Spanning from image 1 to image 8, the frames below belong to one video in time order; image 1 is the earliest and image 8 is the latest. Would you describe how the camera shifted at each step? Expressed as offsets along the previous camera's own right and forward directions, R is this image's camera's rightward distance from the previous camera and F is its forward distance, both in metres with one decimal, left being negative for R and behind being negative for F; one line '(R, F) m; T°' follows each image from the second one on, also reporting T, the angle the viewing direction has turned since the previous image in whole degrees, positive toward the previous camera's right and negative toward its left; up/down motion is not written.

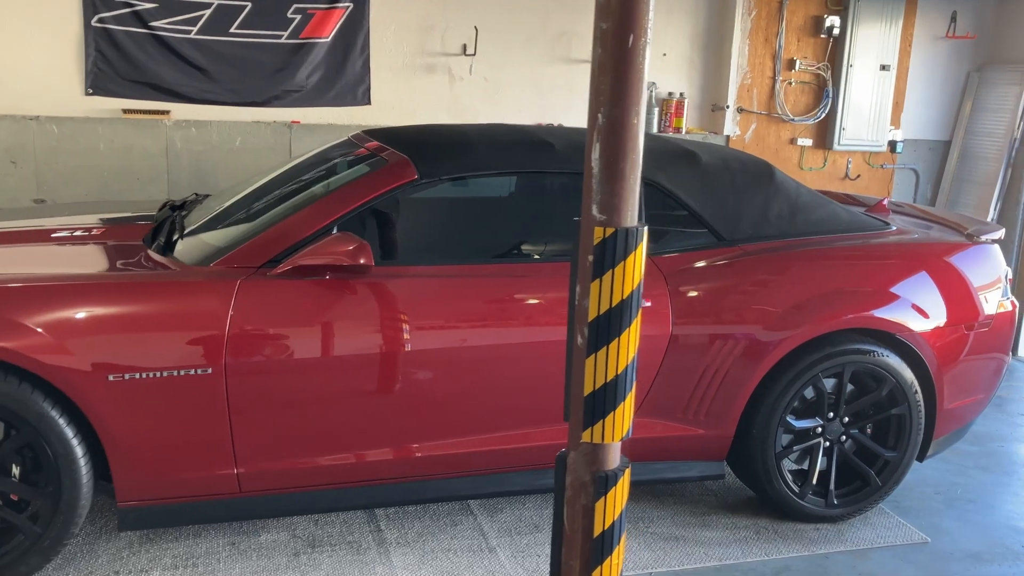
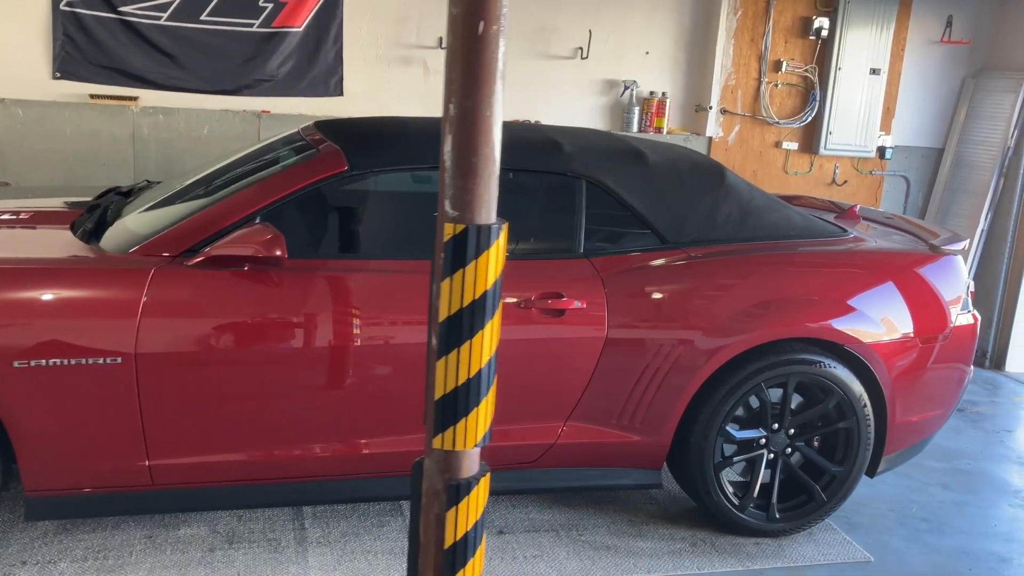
(+0.3, +0.1) m; -1°
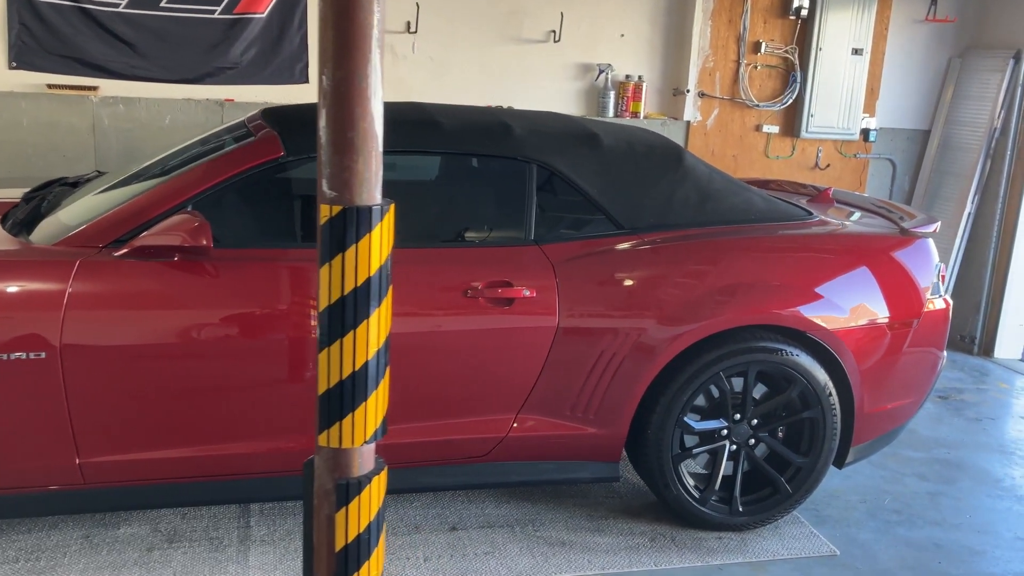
(+0.2, +0.1) m; 0°
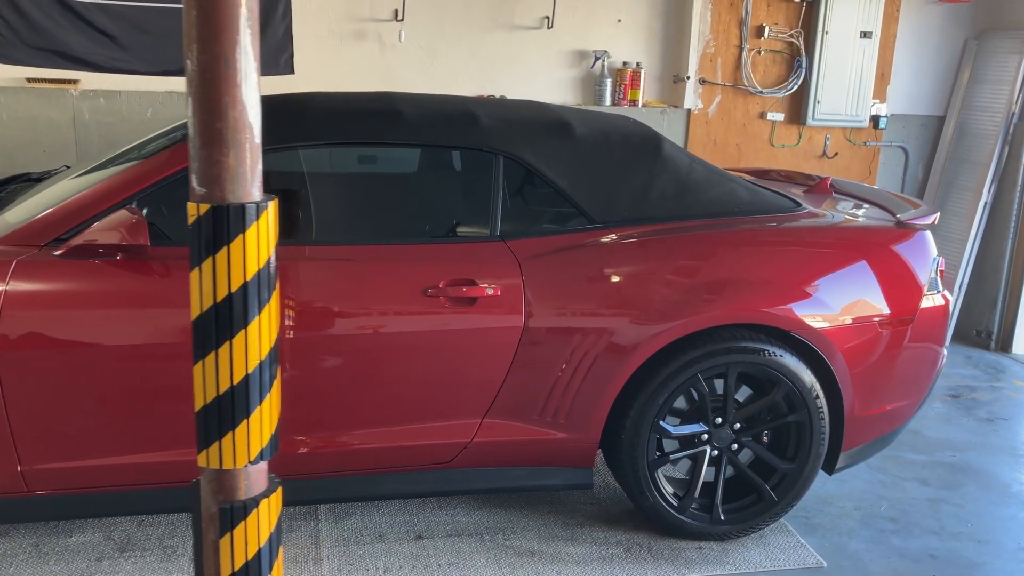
(+0.2, +0.1) m; -2°
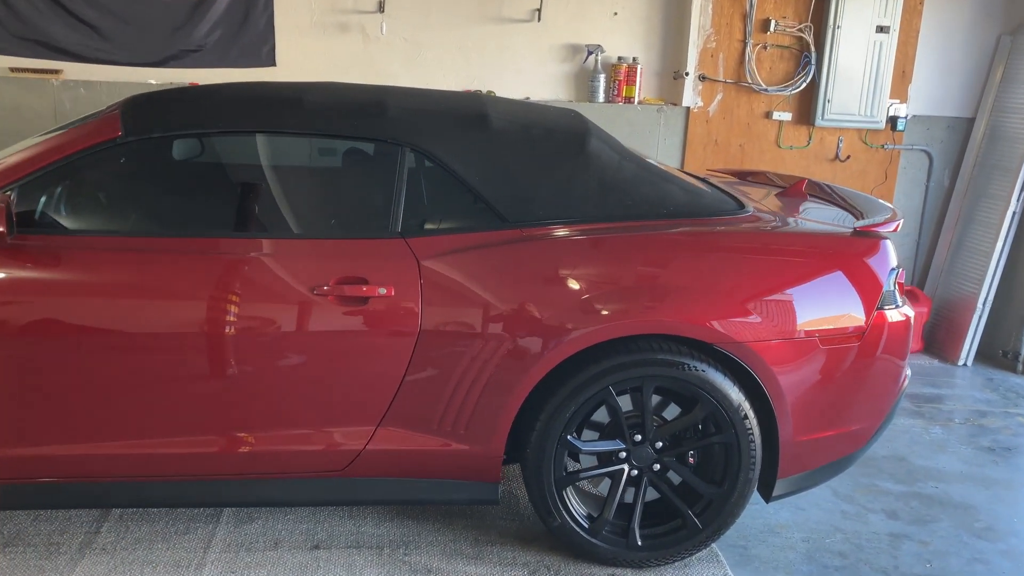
(+0.5, +0.2) m; -4°
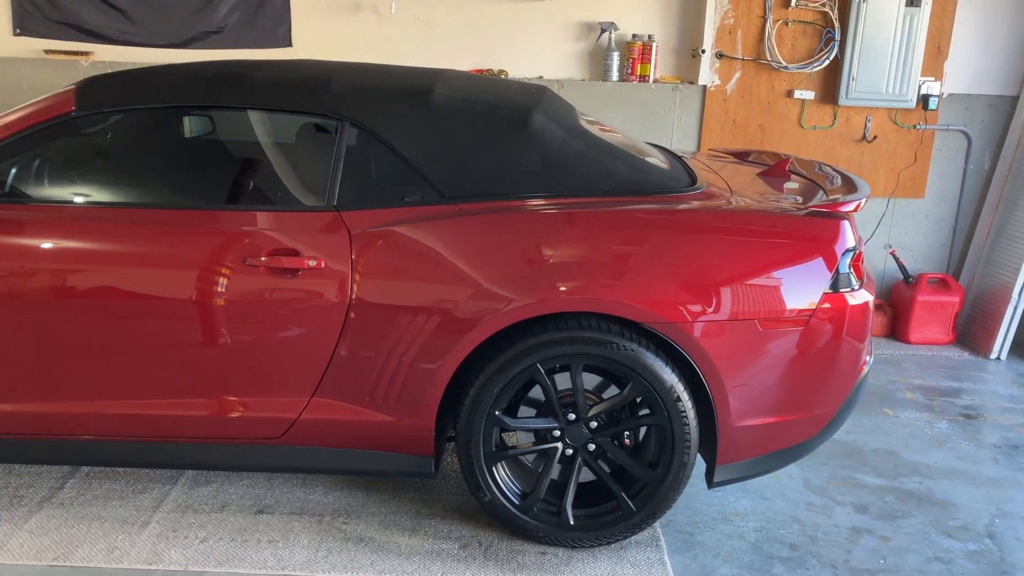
(+0.4, 0.0) m; -5°
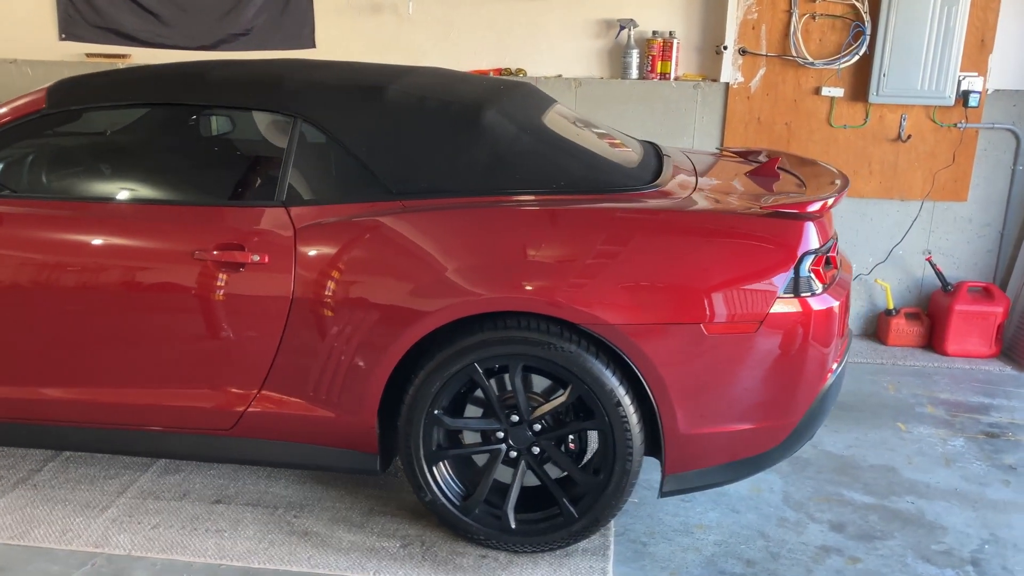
(+0.4, 0.0) m; -6°
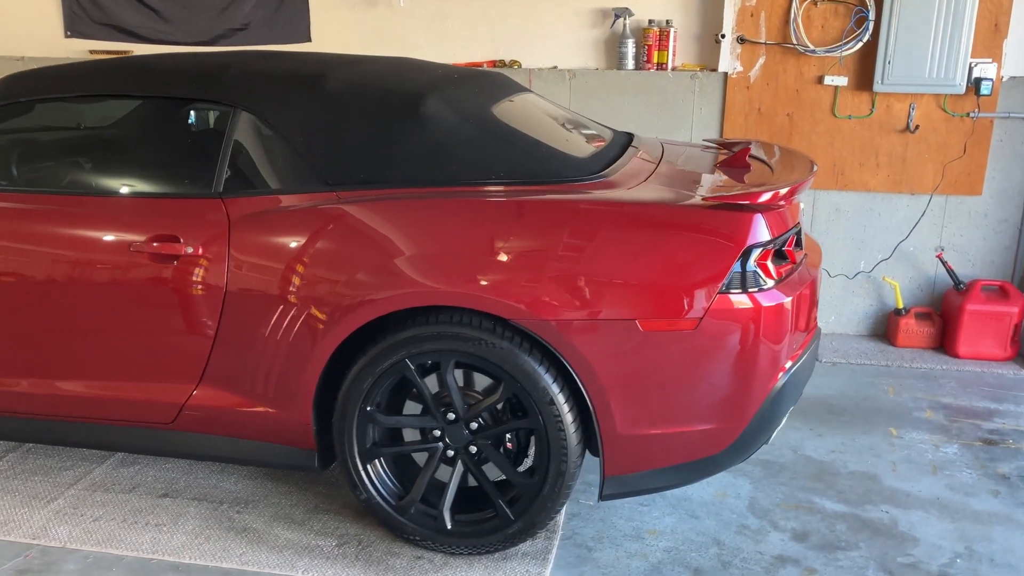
(+0.3, +0.1) m; -3°
